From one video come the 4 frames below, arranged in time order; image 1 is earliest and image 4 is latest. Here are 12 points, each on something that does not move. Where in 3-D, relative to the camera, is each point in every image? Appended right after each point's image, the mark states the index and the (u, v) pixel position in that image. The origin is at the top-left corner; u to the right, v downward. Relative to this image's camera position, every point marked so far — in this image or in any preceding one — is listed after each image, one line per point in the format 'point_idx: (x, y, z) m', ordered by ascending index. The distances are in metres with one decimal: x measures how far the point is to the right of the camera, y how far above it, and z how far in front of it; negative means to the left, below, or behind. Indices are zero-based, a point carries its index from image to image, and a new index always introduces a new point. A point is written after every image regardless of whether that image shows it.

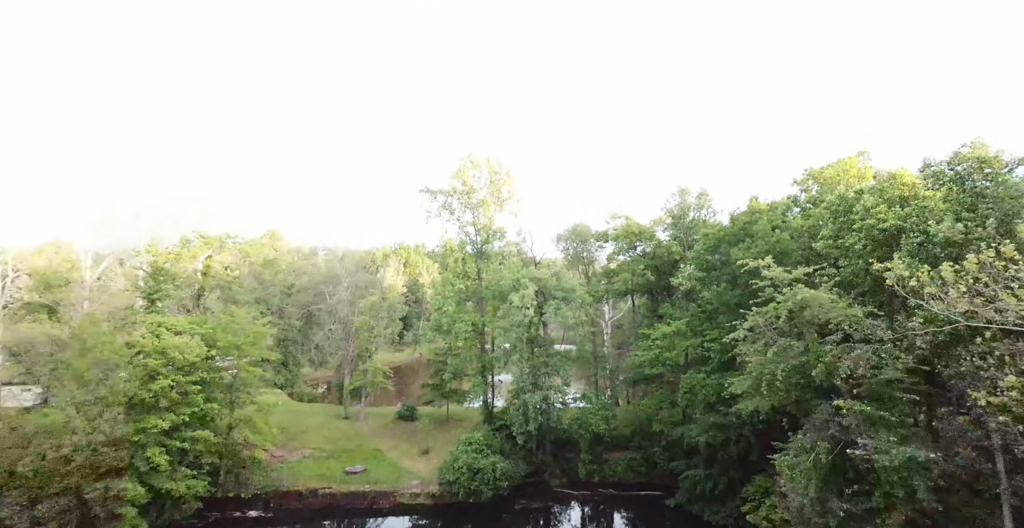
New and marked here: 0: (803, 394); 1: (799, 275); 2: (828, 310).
0: (+9.3, -4.2, +19.4) m
1: (+9.4, -0.4, +19.9) m
2: (+9.7, -1.5, +18.5) m
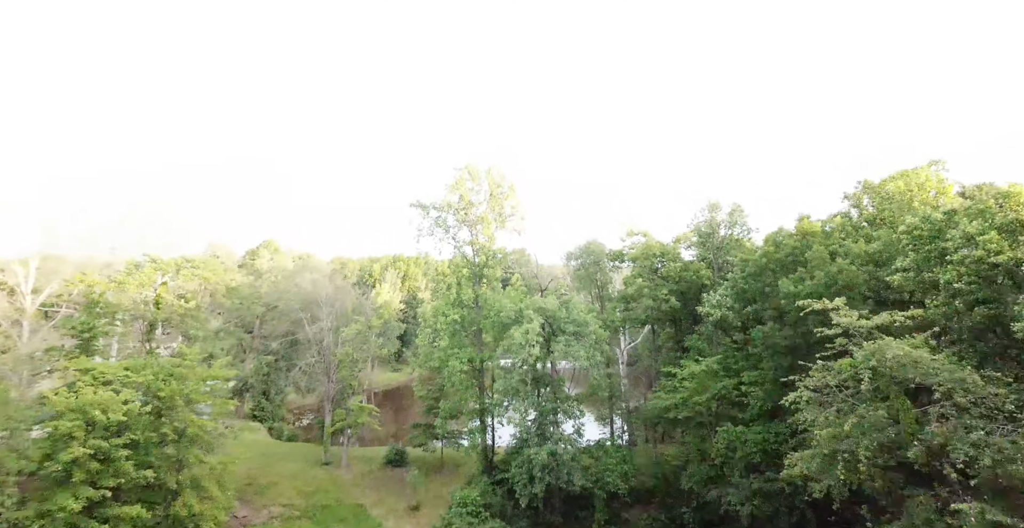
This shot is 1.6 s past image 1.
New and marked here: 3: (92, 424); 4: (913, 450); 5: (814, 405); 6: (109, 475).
0: (+9.3, -5.3, +14.9) m
1: (+9.4, -1.5, +15.4) m
2: (+9.7, -2.5, +14.1) m
3: (-12.6, -4.8, +18.2) m
4: (+9.2, -4.3, +13.9) m
5: (+8.0, -3.7, +16.0) m
6: (-12.1, -6.3, +18.2) m
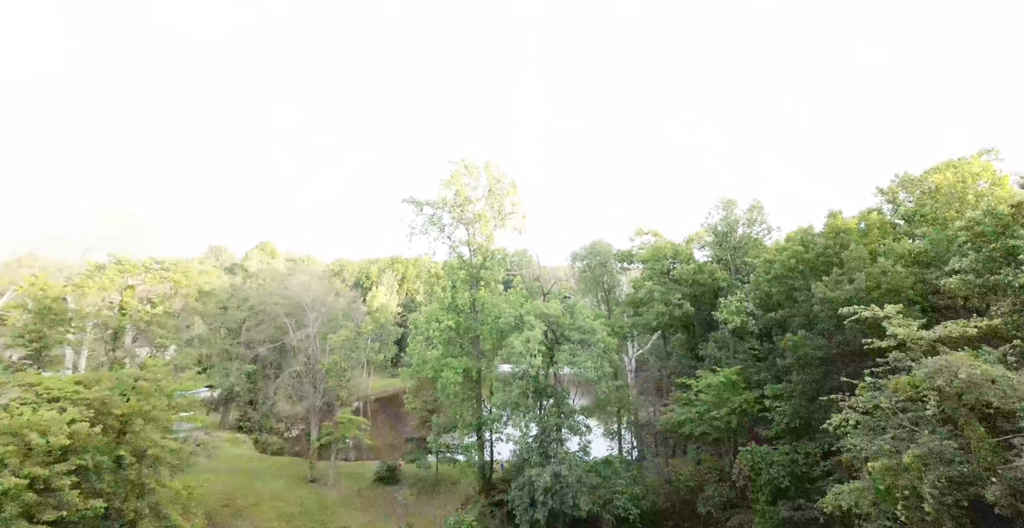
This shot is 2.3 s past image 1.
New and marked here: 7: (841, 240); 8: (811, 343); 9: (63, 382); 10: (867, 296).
0: (+9.2, -5.3, +12.5) m
1: (+9.4, -1.5, +13.1) m
2: (+9.6, -2.6, +11.8) m
3: (-12.6, -4.9, +16.0) m
4: (+9.1, -4.3, +11.5) m
5: (+7.9, -3.8, +13.7) m
6: (-12.1, -6.4, +15.9) m
7: (+10.8, +0.8, +20.0) m
8: (+9.3, -2.4, +18.8) m
9: (-13.6, -3.6, +18.4) m
10: (+9.9, -0.9, +16.9) m
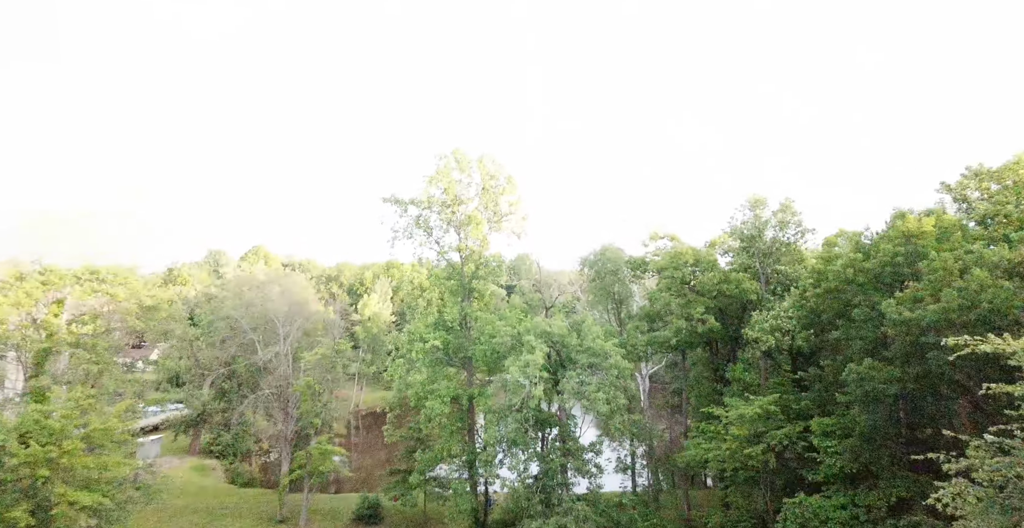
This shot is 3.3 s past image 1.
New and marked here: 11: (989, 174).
0: (+9.1, -5.5, +8.8) m
1: (+9.2, -1.8, +9.4) m
2: (+9.4, -2.8, +8.0) m
3: (-12.8, -5.2, +12.3) m
4: (+9.0, -4.5, +7.8) m
5: (+7.8, -4.0, +10.0) m
6: (-12.3, -6.7, +12.3) m
7: (+10.7, +0.5, +16.3) m
8: (+9.1, -2.7, +15.0) m
9: (-13.8, -3.9, +14.8) m
10: (+9.8, -1.2, +13.2) m
11: (+14.3, +2.7, +18.1) m
